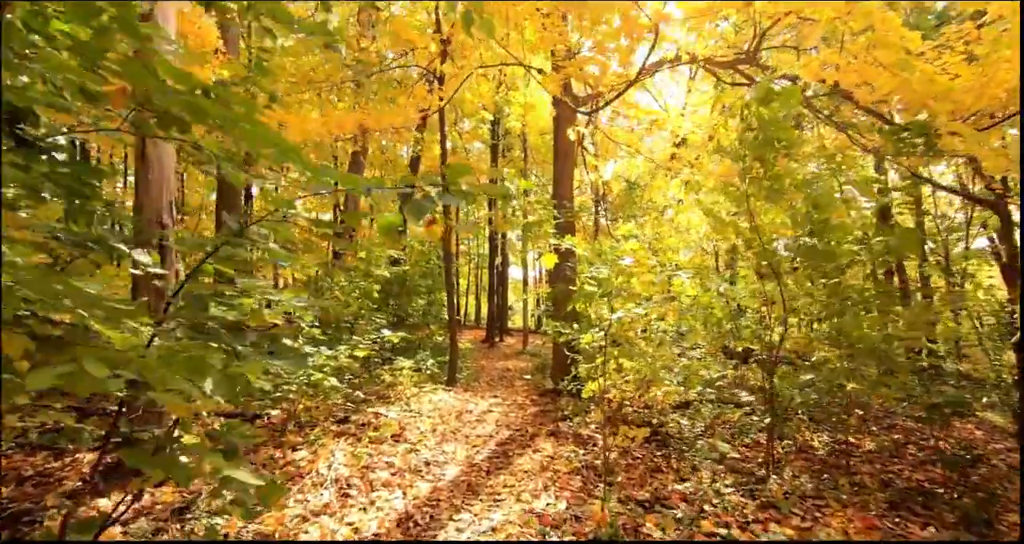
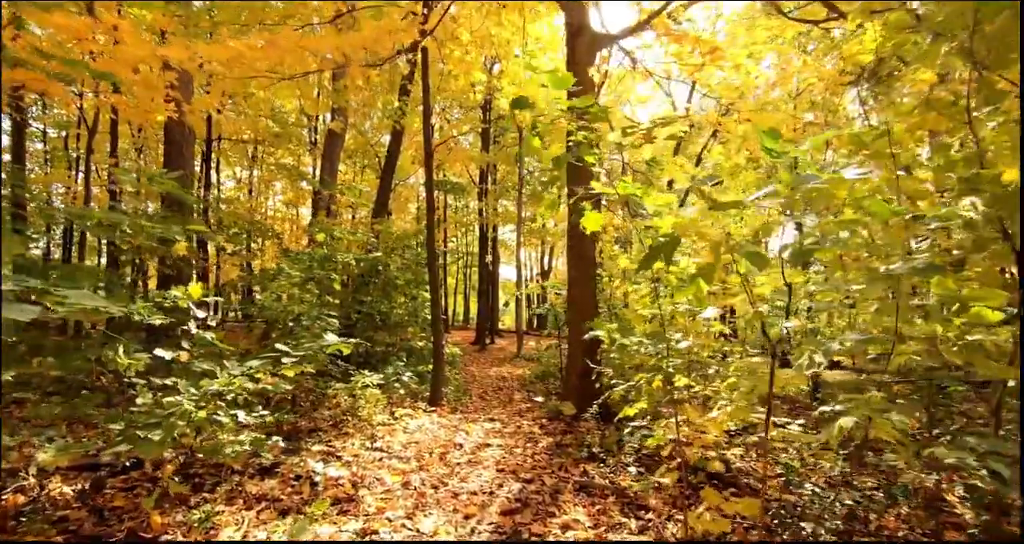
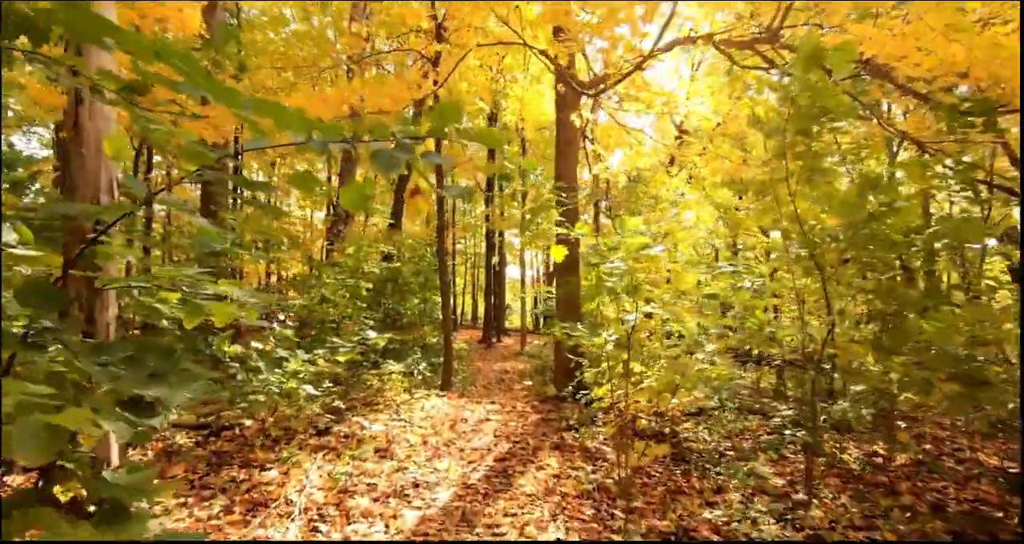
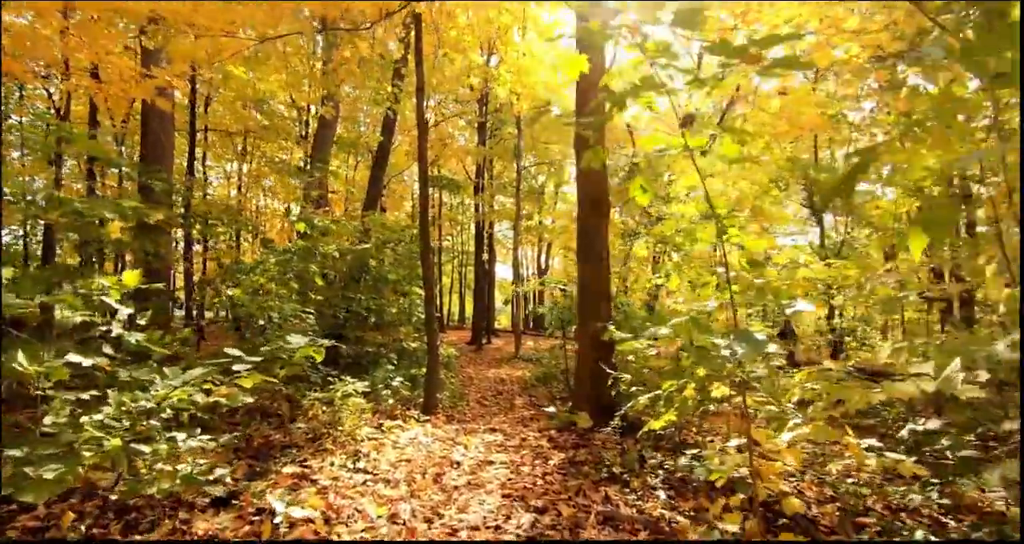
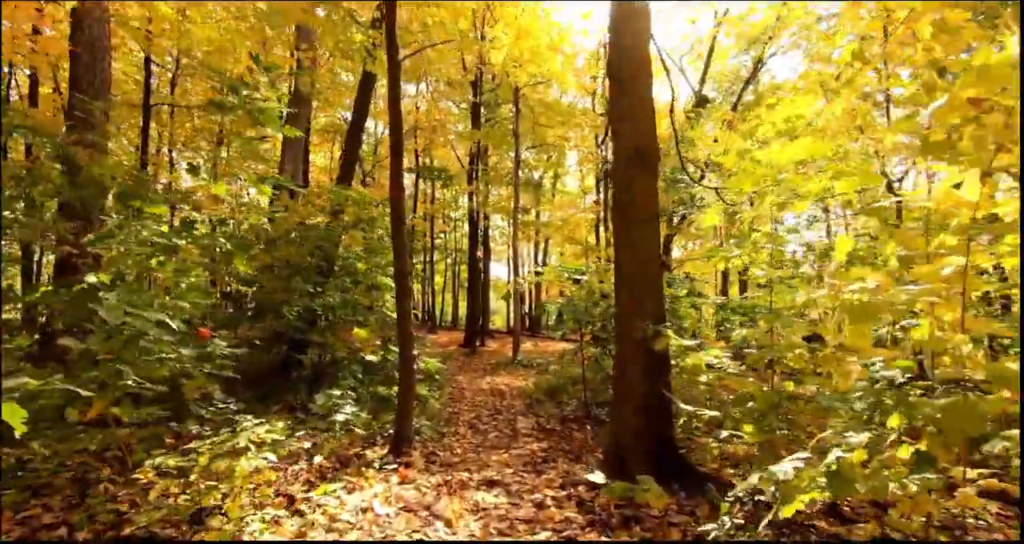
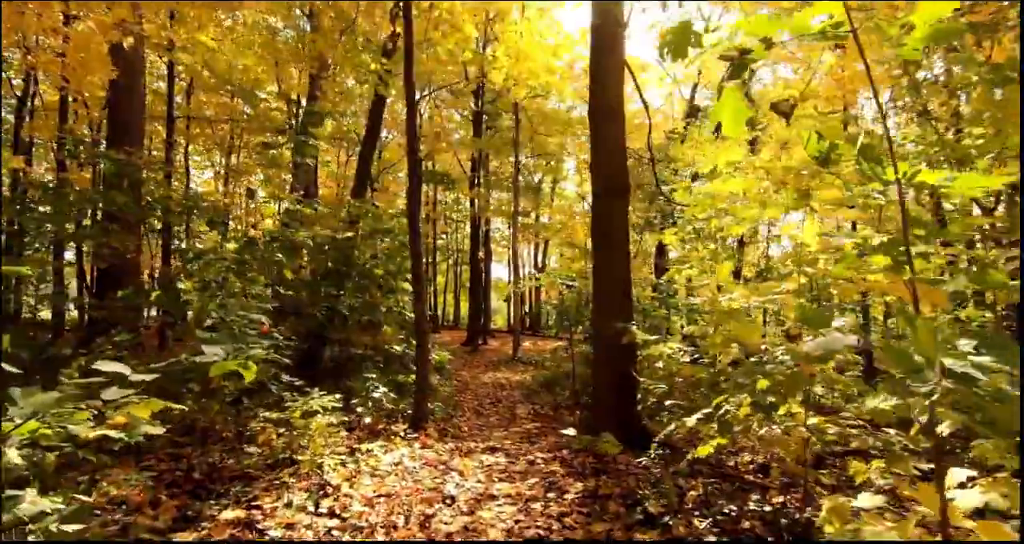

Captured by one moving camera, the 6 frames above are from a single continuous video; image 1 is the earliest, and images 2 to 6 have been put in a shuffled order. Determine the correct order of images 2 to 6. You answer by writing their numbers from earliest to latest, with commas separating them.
3, 2, 4, 6, 5
